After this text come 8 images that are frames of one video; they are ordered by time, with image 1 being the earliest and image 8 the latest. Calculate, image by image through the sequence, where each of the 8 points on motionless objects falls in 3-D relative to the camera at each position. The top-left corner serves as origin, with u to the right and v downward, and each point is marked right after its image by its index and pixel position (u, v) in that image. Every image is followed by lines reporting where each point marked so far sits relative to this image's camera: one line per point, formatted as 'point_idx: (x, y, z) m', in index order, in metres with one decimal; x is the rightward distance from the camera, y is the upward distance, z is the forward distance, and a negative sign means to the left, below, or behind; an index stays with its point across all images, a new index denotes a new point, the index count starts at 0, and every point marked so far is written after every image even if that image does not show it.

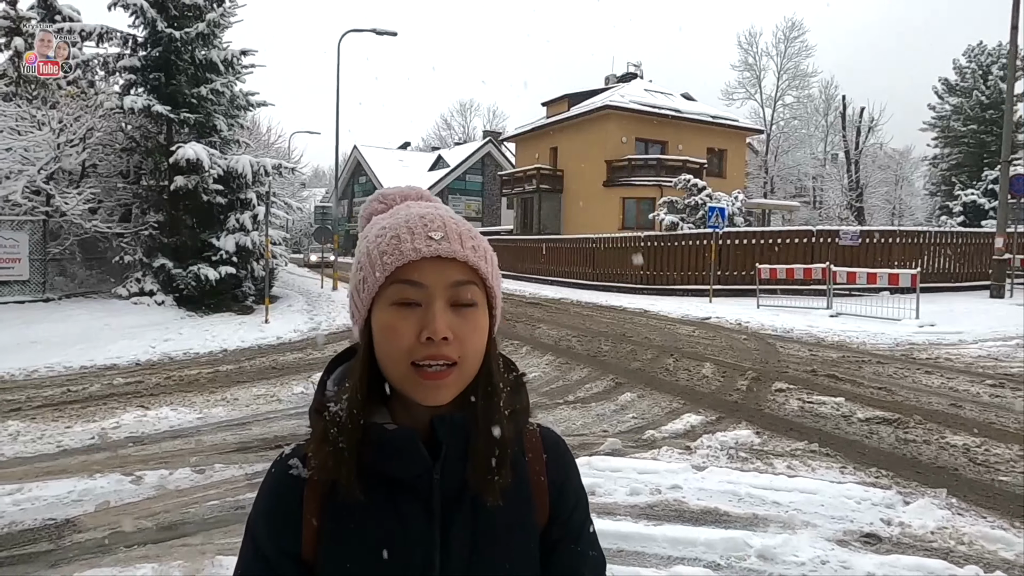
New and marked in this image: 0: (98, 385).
0: (-4.9, -1.1, +7.5) m
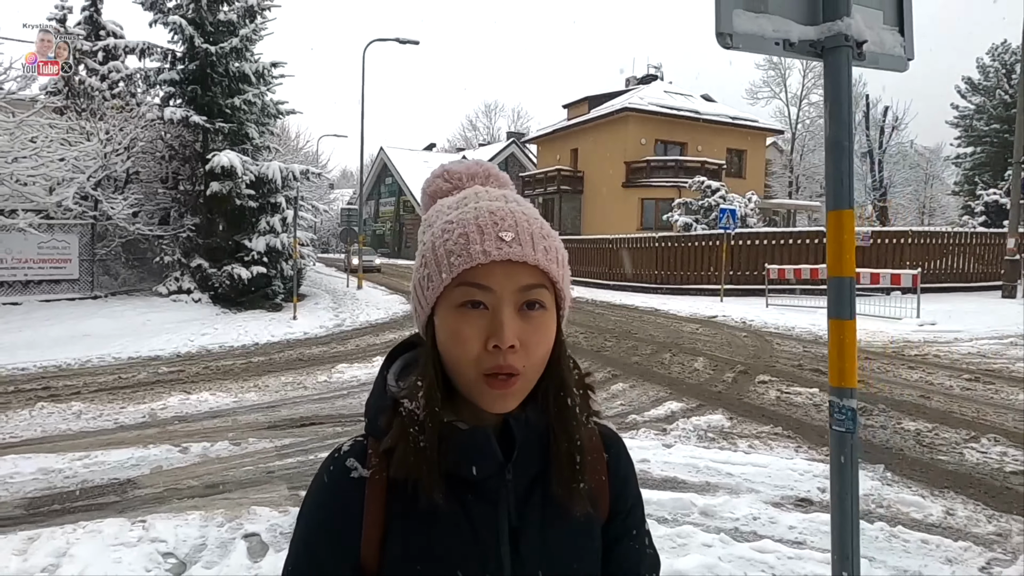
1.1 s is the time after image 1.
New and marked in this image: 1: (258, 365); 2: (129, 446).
0: (-4.8, -1.1, +8.4) m
1: (-3.6, -1.1, +8.9) m
2: (-3.3, -1.3, +5.4) m
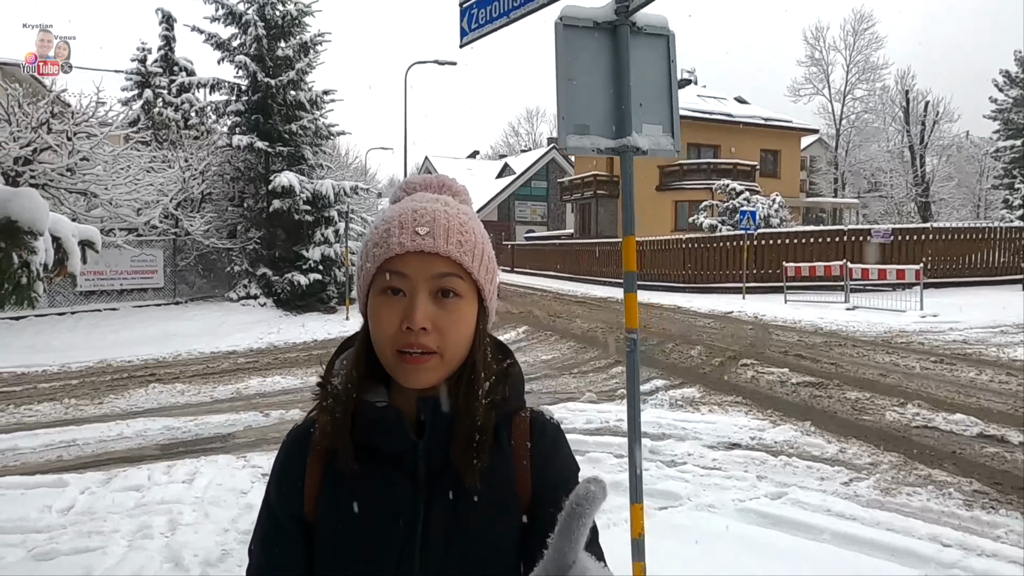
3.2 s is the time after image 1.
0: (-4.5, -1.2, +10.1) m
1: (-3.3, -1.1, +10.5) m
2: (-3.2, -1.4, +7.0) m
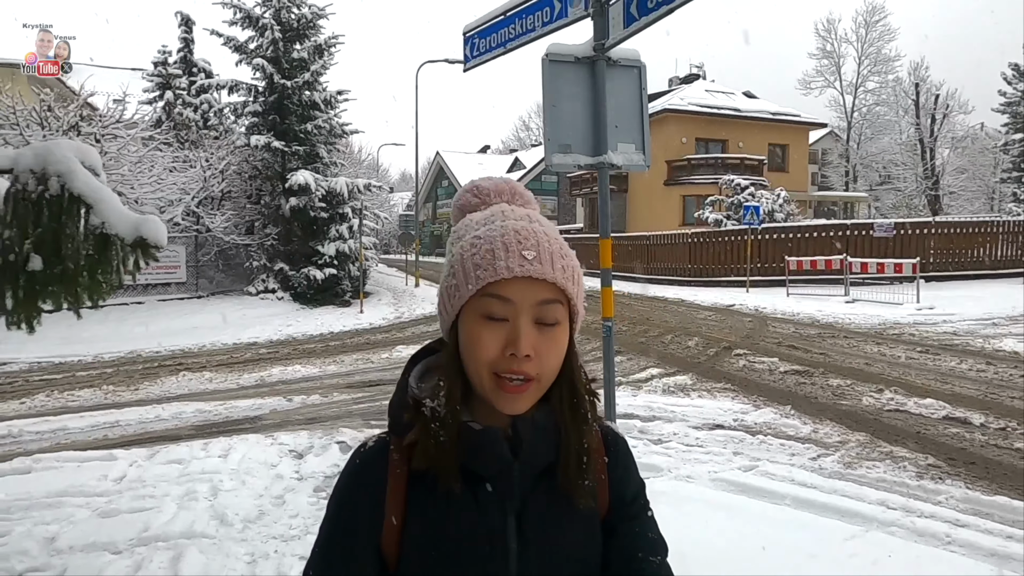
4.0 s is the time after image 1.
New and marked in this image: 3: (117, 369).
0: (-4.4, -1.1, +10.7) m
1: (-3.1, -1.0, +11.1) m
2: (-3.1, -1.3, +7.6) m
3: (-5.9, -1.2, +9.4) m
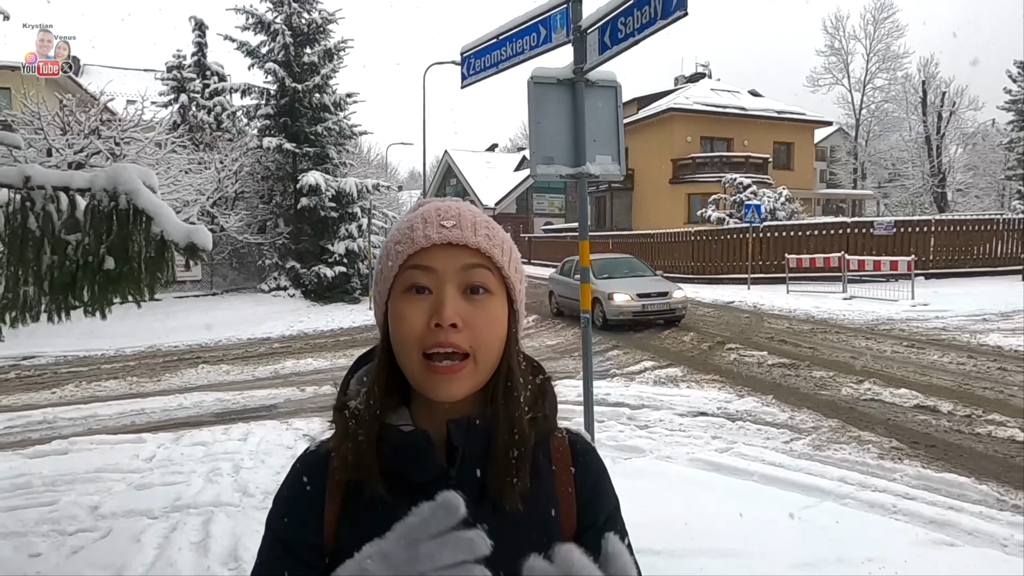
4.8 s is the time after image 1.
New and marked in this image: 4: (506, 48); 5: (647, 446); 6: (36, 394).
0: (-4.4, -1.0, +11.2) m
1: (-3.1, -1.0, +11.5) m
2: (-3.1, -1.3, +8.1) m
3: (-5.9, -1.2, +9.9) m
4: (0.0, +1.6, +4.2) m
5: (+1.1, -1.3, +5.2) m
6: (-6.1, -1.3, +8.0) m
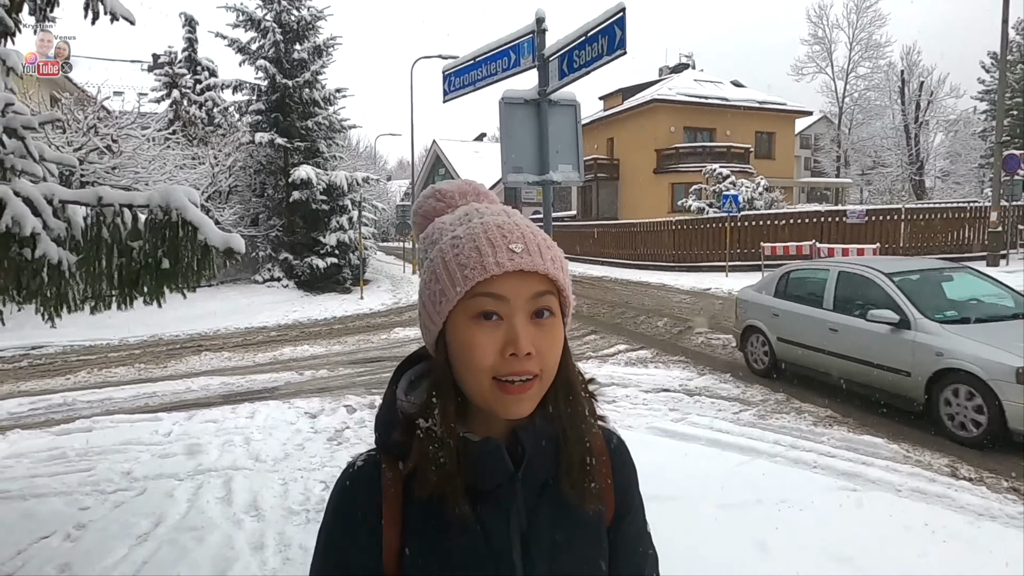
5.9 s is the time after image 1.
0: (-4.7, -0.9, +11.7) m
1: (-3.4, -0.8, +12.1) m
2: (-3.4, -1.2, +8.7) m
3: (-6.1, -1.0, +10.5) m
4: (-0.2, +1.7, +4.8) m
5: (+0.9, -1.2, +5.9) m
6: (-6.3, -1.2, +8.6) m
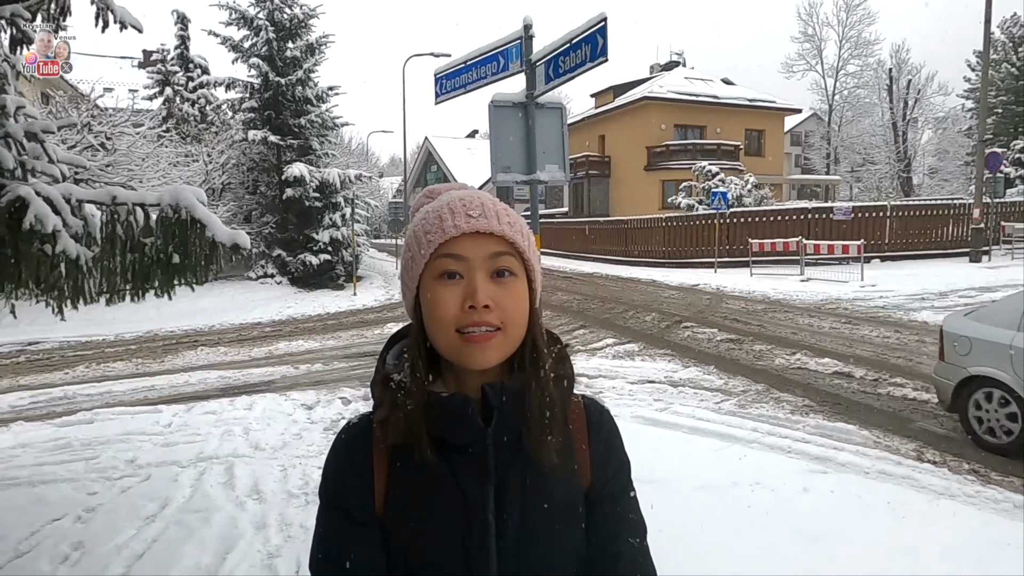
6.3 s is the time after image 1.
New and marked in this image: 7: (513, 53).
0: (-4.8, -0.8, +11.9) m
1: (-3.5, -0.7, +12.3) m
2: (-3.5, -1.1, +8.8) m
3: (-6.3, -1.0, +10.6) m
4: (-0.3, +1.7, +5.0) m
5: (+0.8, -1.2, +6.1) m
6: (-6.4, -1.2, +8.7) m
7: (0.0, +1.7, +4.7) m
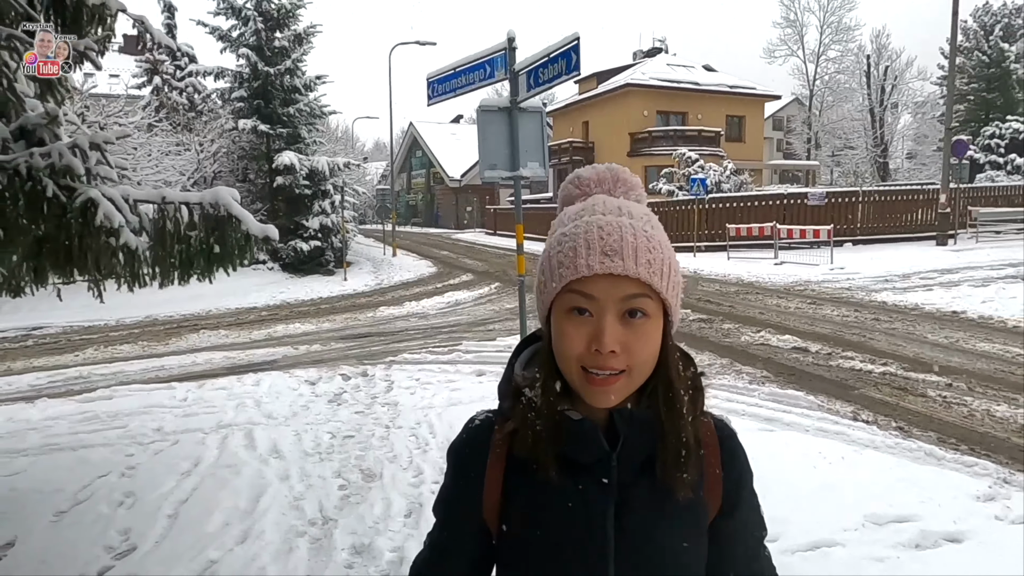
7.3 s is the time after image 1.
0: (-5.1, -0.5, +12.4) m
1: (-3.8, -0.4, +12.8) m
2: (-3.7, -0.9, +9.4) m
3: (-6.5, -0.7, +11.1) m
4: (-0.4, +1.8, +5.5) m
5: (+0.7, -1.0, +6.7) m
6: (-6.6, -1.0, +9.2) m
7: (-0.1, +1.9, +5.2) m
